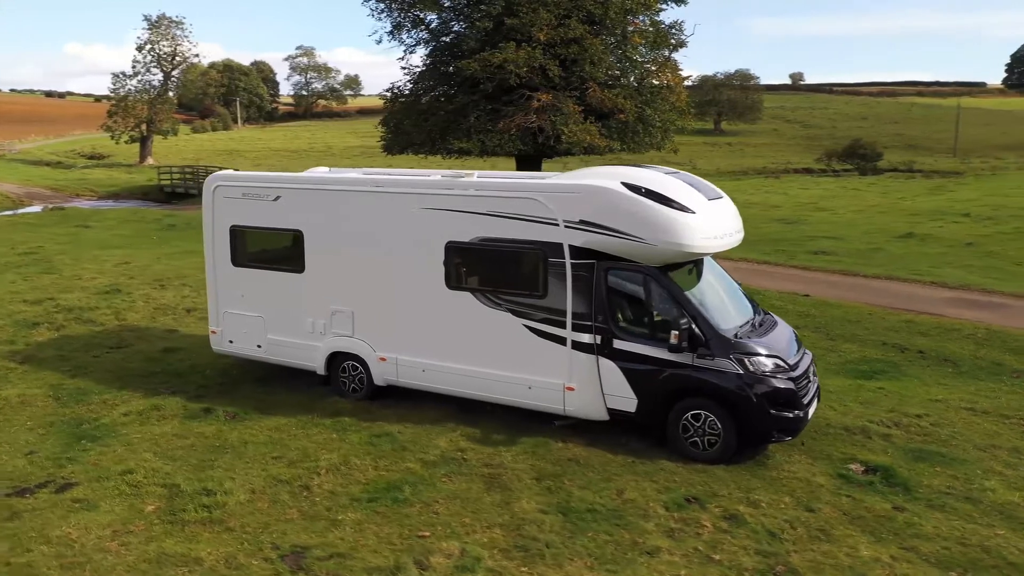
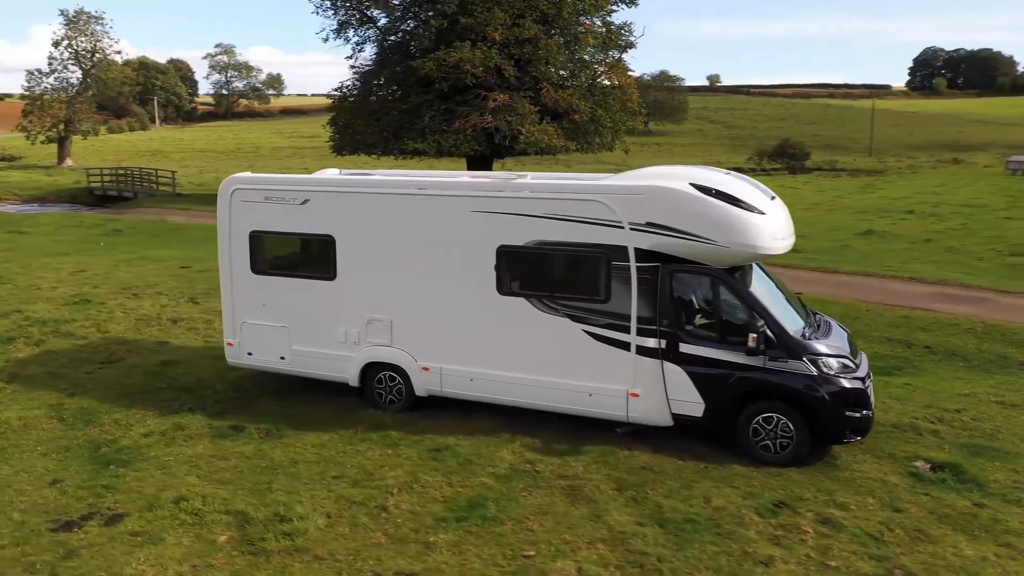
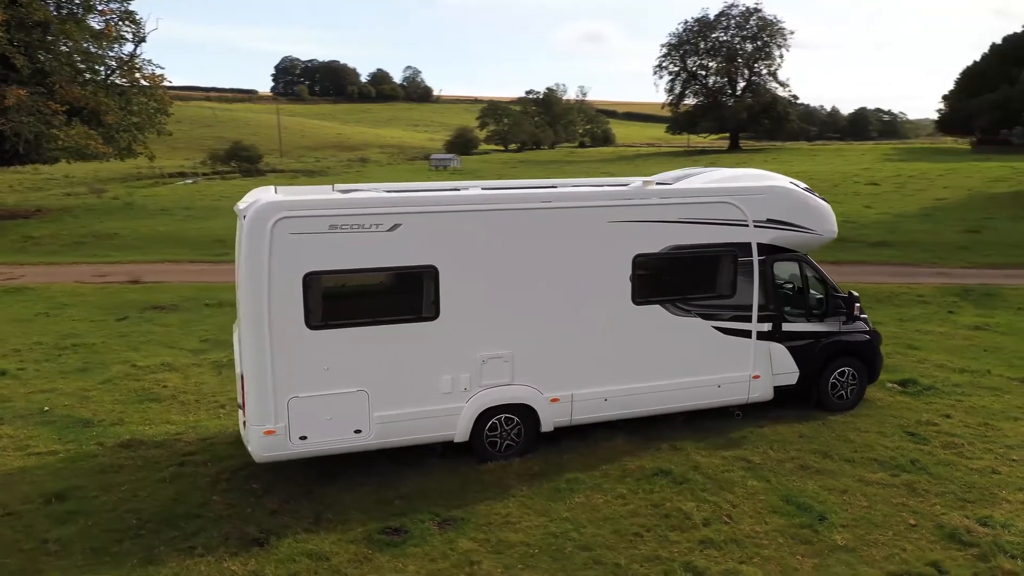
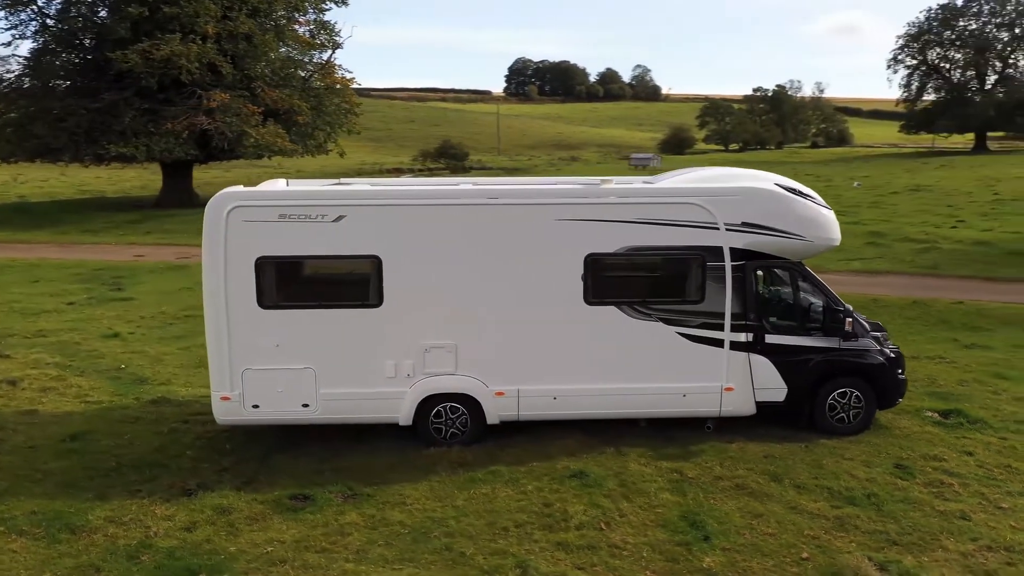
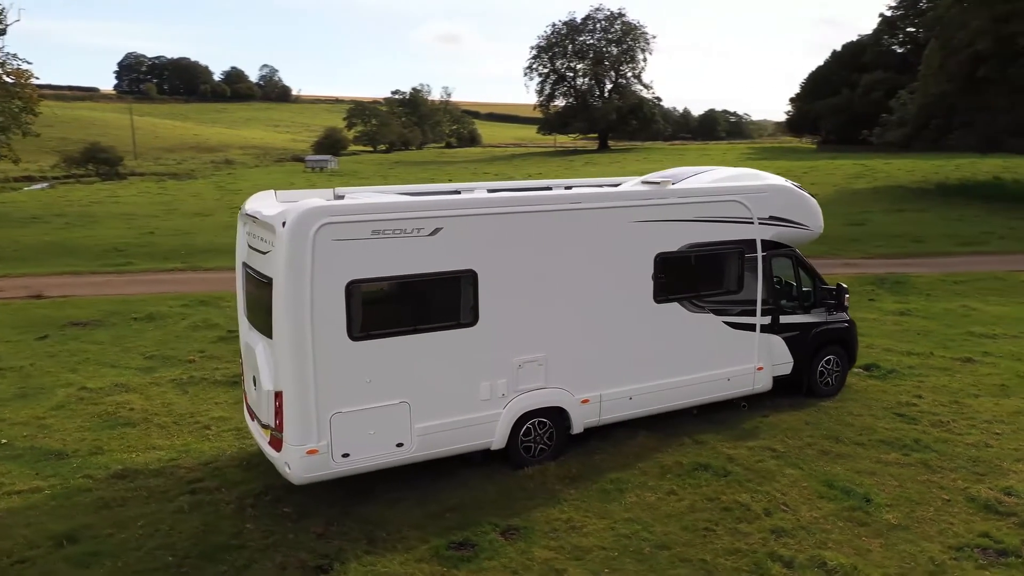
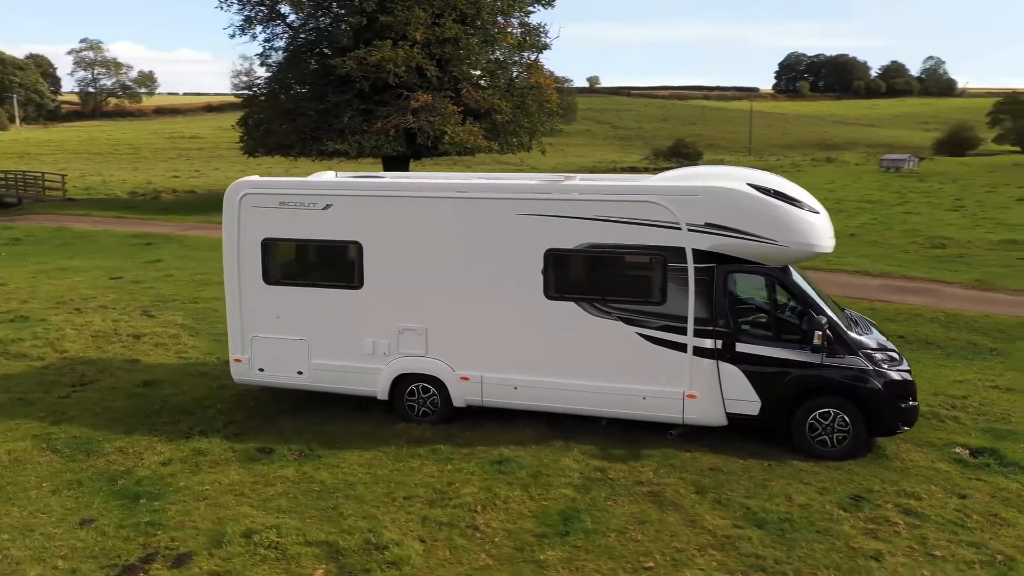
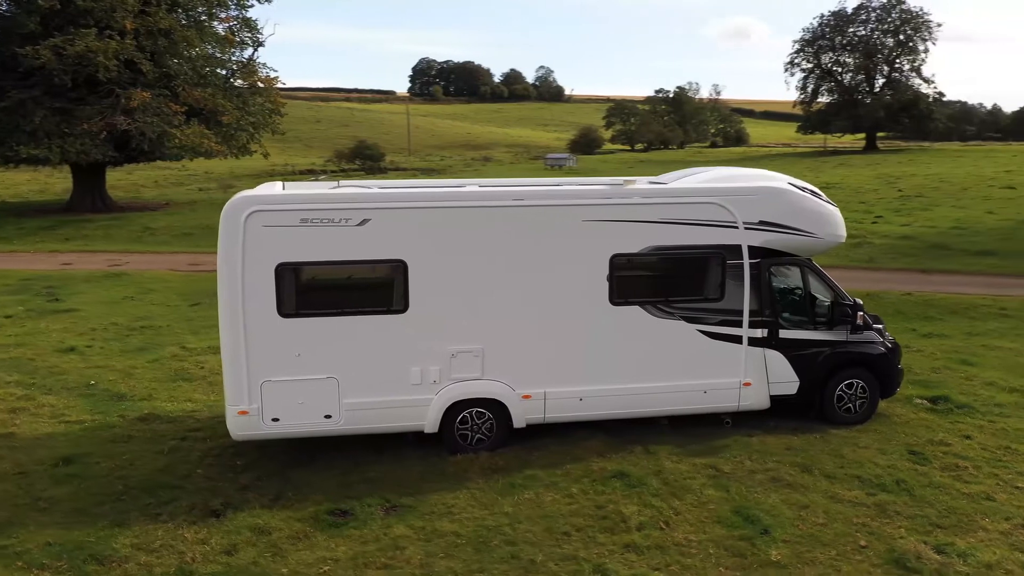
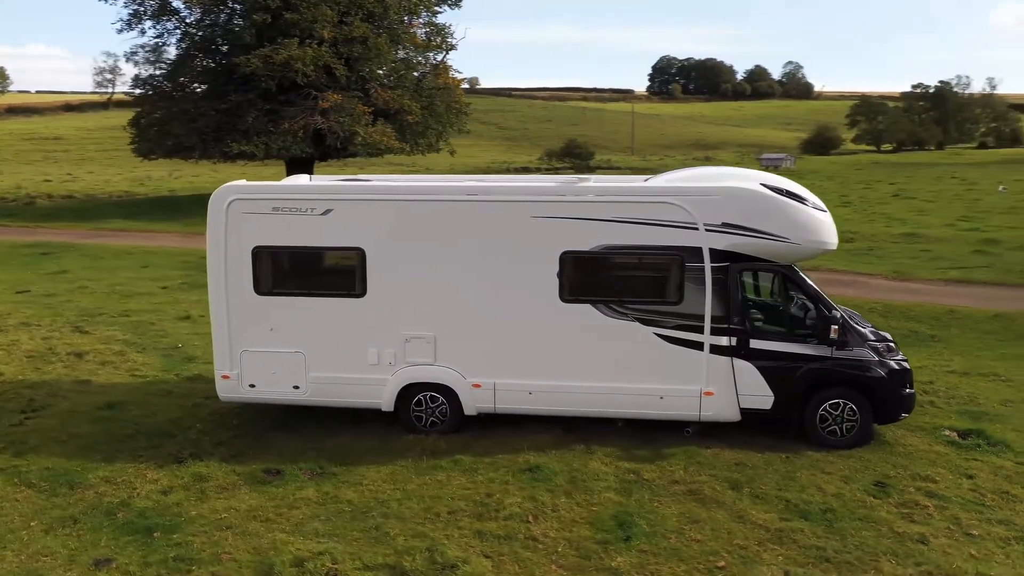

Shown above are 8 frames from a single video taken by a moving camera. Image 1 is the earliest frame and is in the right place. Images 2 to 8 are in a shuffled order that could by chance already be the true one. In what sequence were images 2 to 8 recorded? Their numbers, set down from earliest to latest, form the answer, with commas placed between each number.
2, 6, 8, 4, 7, 3, 5
